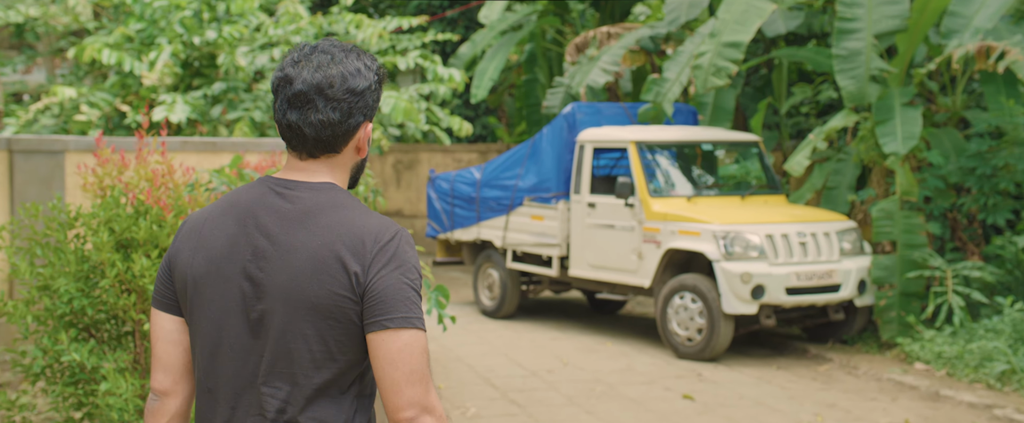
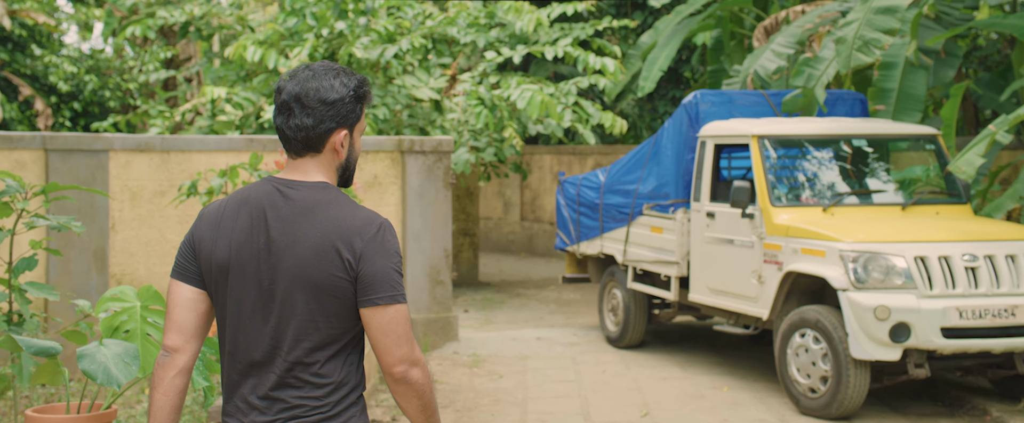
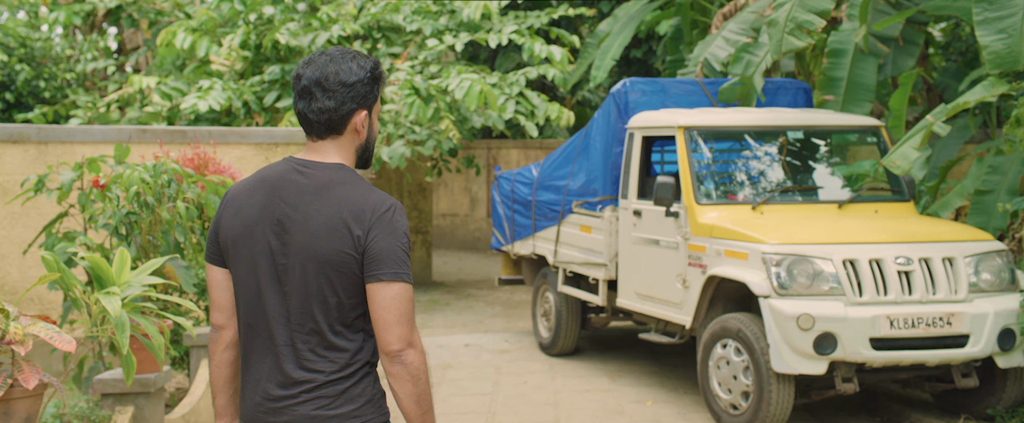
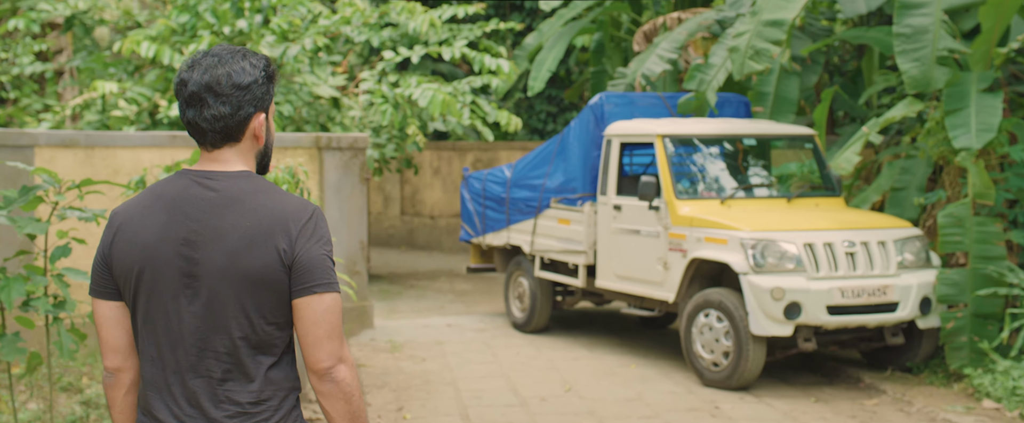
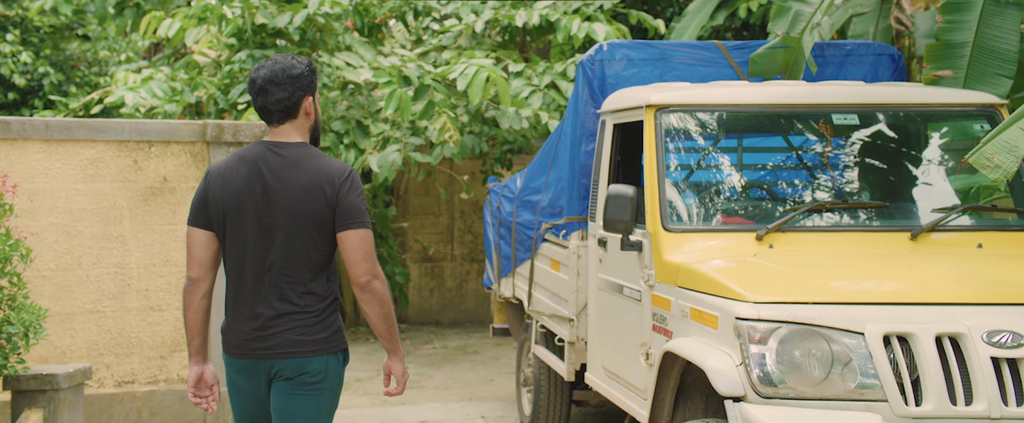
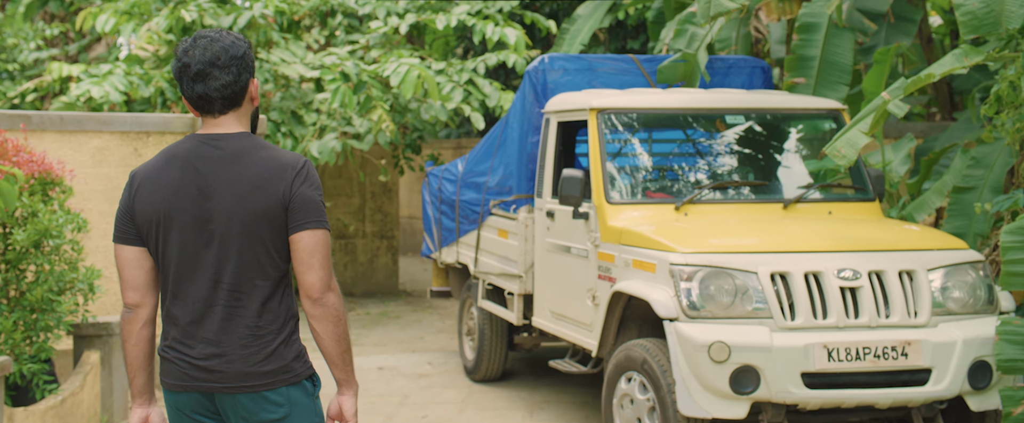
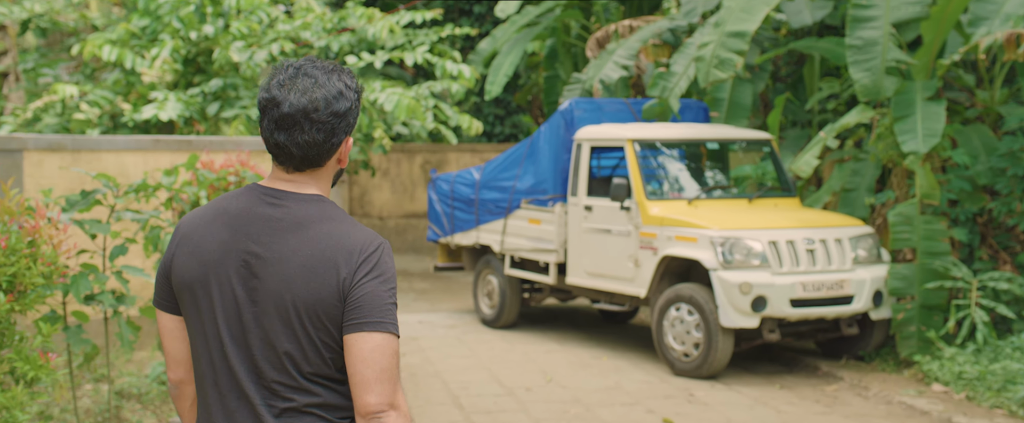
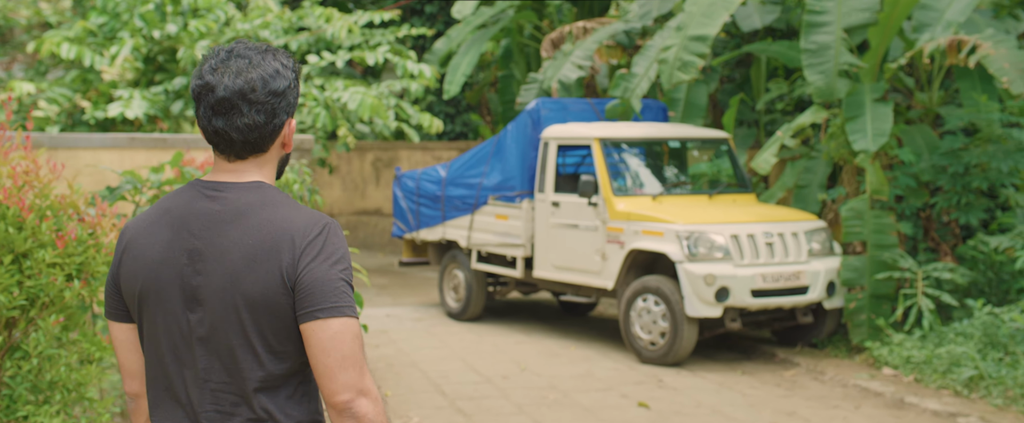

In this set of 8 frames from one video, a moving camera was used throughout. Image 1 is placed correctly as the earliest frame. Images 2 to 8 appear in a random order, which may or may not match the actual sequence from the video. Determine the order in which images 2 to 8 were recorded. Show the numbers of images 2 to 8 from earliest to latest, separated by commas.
8, 7, 4, 2, 3, 6, 5
